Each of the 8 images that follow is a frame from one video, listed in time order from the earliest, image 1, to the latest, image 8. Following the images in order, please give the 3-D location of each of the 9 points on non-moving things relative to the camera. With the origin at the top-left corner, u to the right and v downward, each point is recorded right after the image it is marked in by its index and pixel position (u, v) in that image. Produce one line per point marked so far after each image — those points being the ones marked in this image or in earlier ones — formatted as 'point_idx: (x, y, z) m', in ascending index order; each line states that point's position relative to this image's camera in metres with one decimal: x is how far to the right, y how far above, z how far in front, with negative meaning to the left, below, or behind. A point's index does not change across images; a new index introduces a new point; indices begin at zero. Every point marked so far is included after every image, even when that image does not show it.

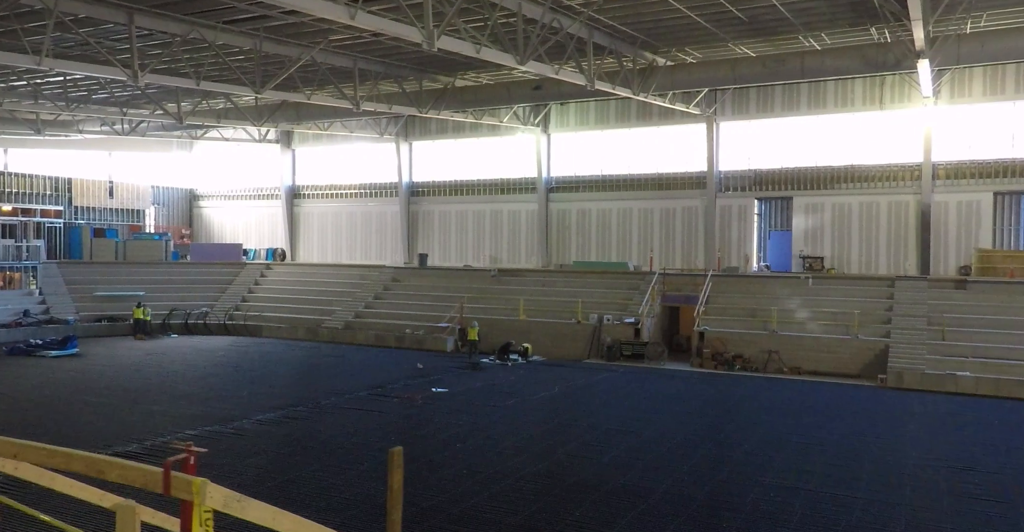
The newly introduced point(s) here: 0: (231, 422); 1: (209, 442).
0: (-5.2, -2.9, +15.8) m
1: (-5.1, -3.0, +14.2) m
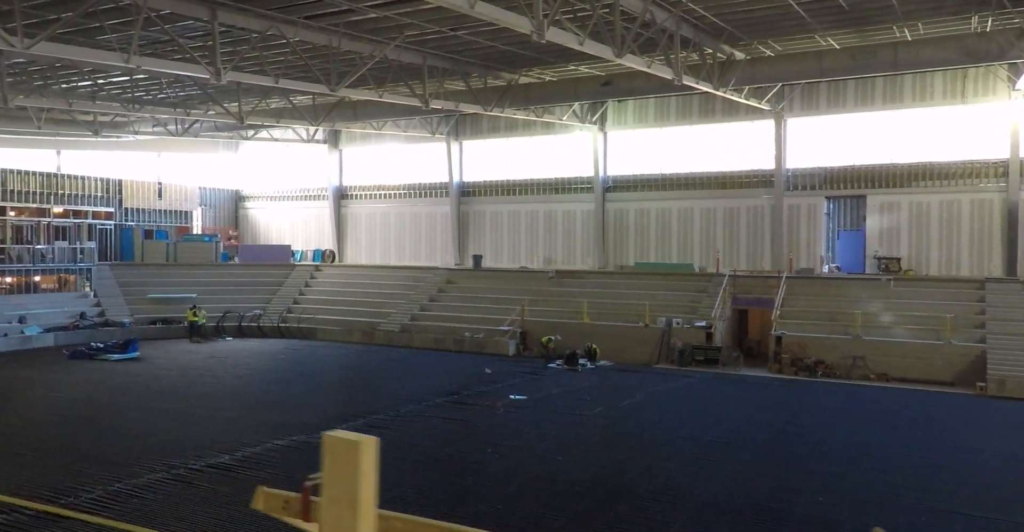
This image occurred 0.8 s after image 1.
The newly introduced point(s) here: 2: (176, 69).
0: (-3.6, -3.0, +15.3) m
1: (-3.5, -3.0, +13.7) m
2: (-5.8, +3.4, +14.8) m
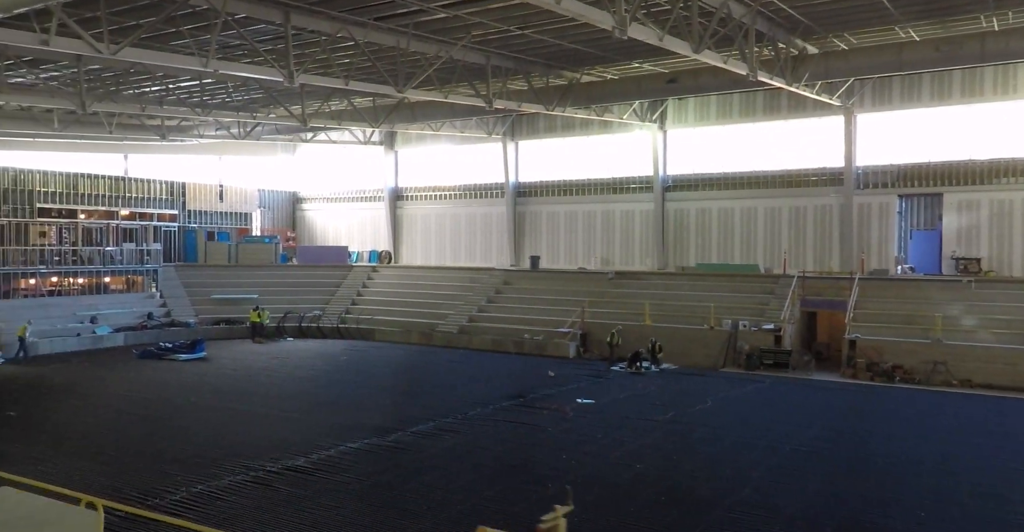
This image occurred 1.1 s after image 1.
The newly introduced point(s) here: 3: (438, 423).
0: (-2.3, -3.0, +15.2) m
1: (-2.3, -3.1, +13.7) m
2: (-4.5, +3.4, +14.8) m
3: (-1.4, -3.0, +16.2) m
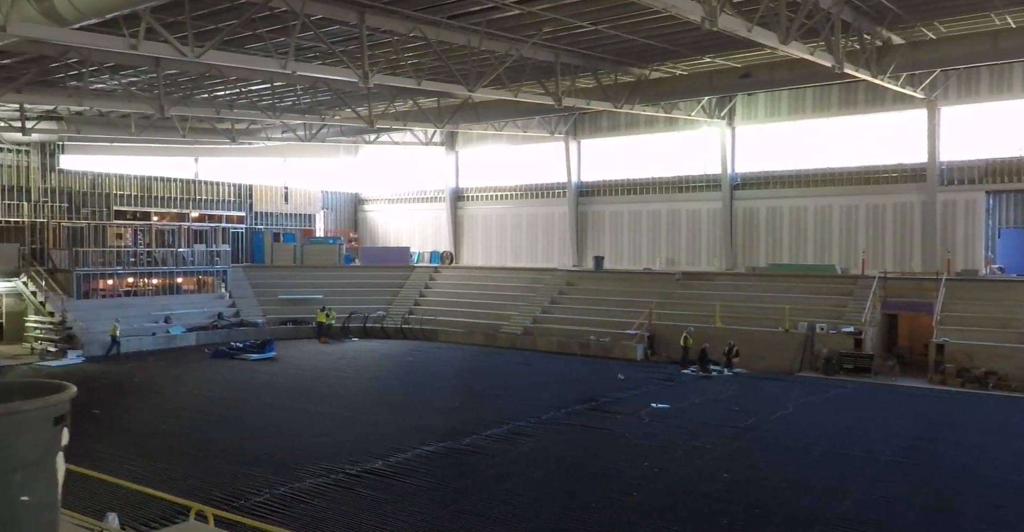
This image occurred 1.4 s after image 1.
0: (-0.9, -3.1, +15.0) m
1: (-1.0, -3.1, +13.4) m
2: (-3.2, +3.4, +14.7) m
3: (0.0, -3.0, +15.9) m
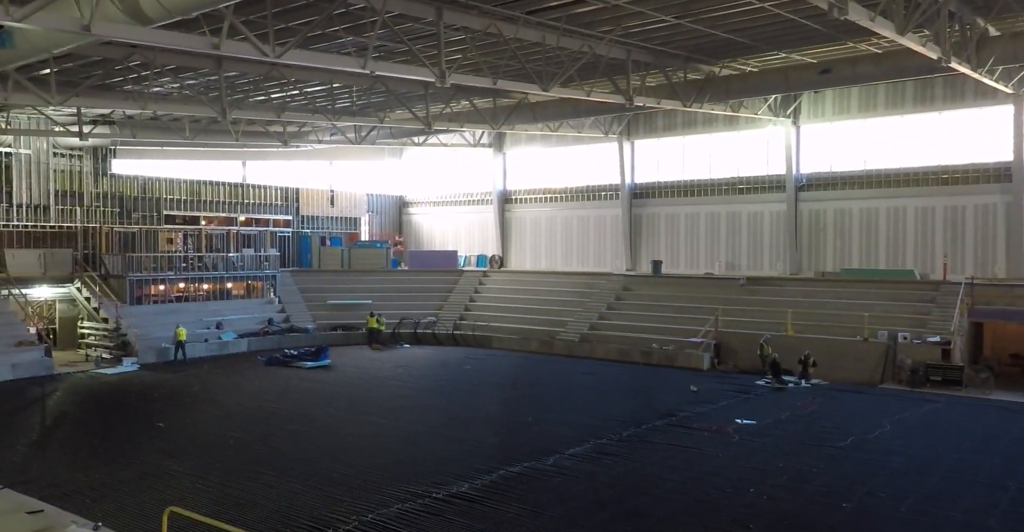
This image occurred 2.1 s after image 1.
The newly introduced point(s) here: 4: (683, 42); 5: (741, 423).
0: (+0.5, -3.2, +14.2) m
1: (+0.4, -3.3, +12.6) m
2: (-1.8, +3.2, +14.0) m
3: (+1.5, -3.2, +15.1) m
4: (+3.8, +5.0, +18.9) m
5: (+4.6, -3.1, +16.7) m
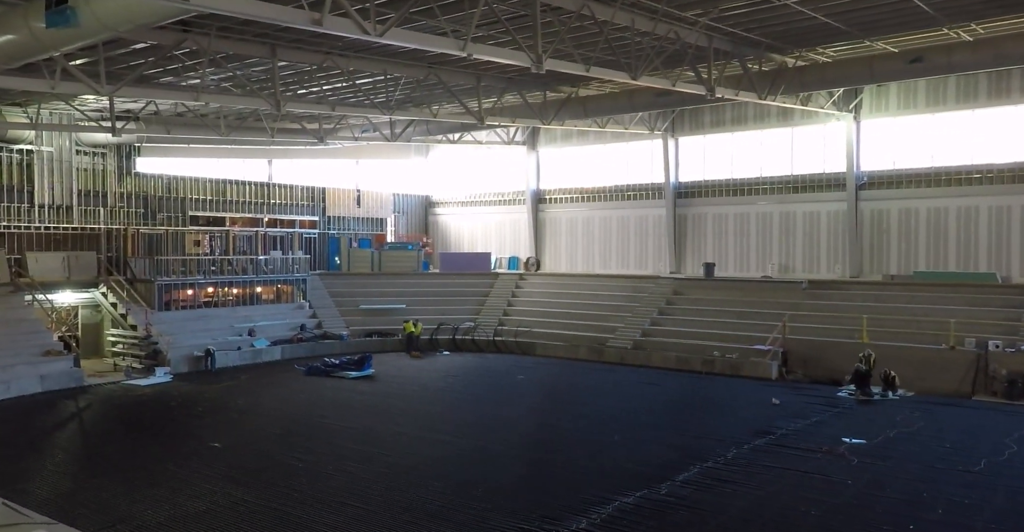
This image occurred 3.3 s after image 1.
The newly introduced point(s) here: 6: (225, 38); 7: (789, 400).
0: (+2.1, -3.3, +12.7) m
1: (+2.0, -3.3, +11.2) m
2: (-0.2, +3.1, +12.6) m
3: (+3.1, -3.3, +13.6) m
4: (+5.4, +4.9, +17.5) m
5: (+6.1, -3.2, +15.3) m
6: (-5.4, +4.3, +16.0) m
7: (+6.4, -3.1, +19.6) m
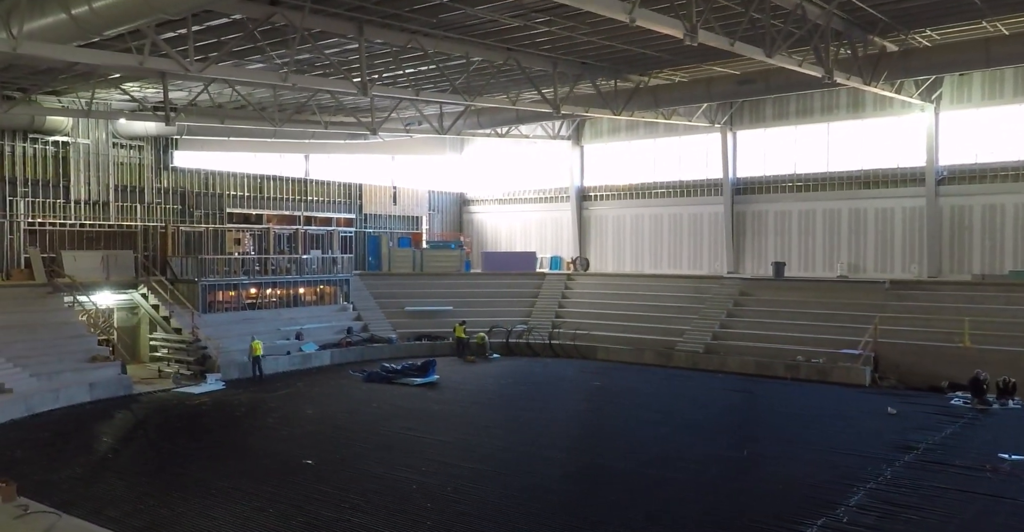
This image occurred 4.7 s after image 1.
0: (+4.2, -3.3, +11.3) m
1: (+4.0, -3.3, +9.7) m
2: (+1.9, +3.2, +11.1) m
3: (+5.1, -3.2, +12.2) m
4: (+7.4, +5.0, +16.0) m
5: (+8.2, -3.2, +13.9) m
6: (-3.4, +4.3, +14.5) m
7: (+8.4, -3.1, +18.1) m
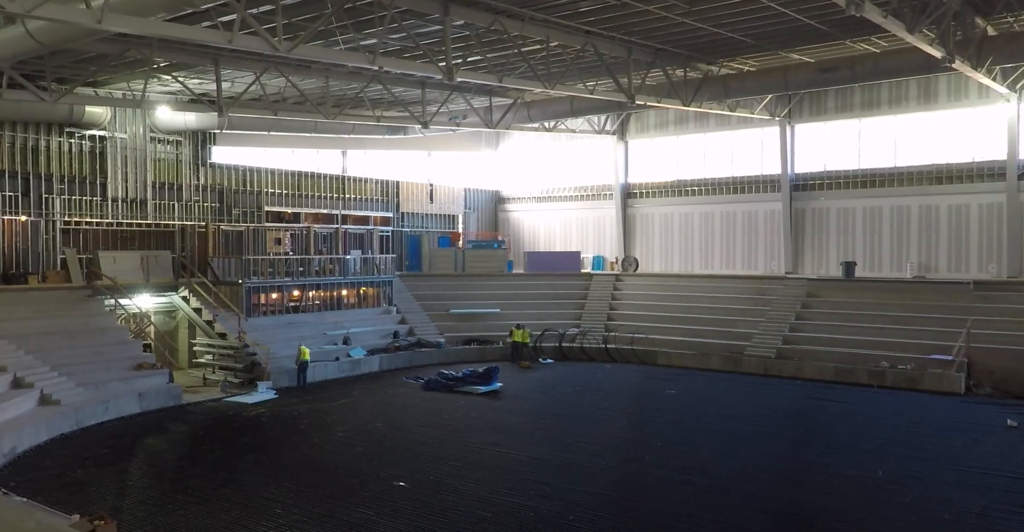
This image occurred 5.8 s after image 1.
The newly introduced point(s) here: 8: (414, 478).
0: (+5.9, -3.3, +9.9) m
1: (+5.7, -3.3, +8.4) m
2: (+3.5, +3.1, +9.8) m
3: (+6.8, -3.3, +10.8) m
4: (+9.1, +5.0, +14.7) m
5: (+9.9, -3.2, +12.5) m
6: (-1.7, +4.3, +13.1) m
7: (+10.2, -3.1, +16.8) m
8: (-1.6, -3.3, +13.0) m
